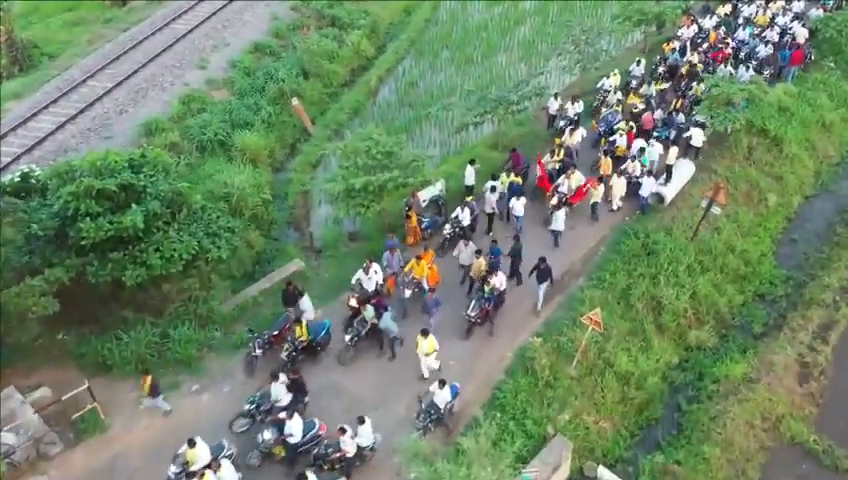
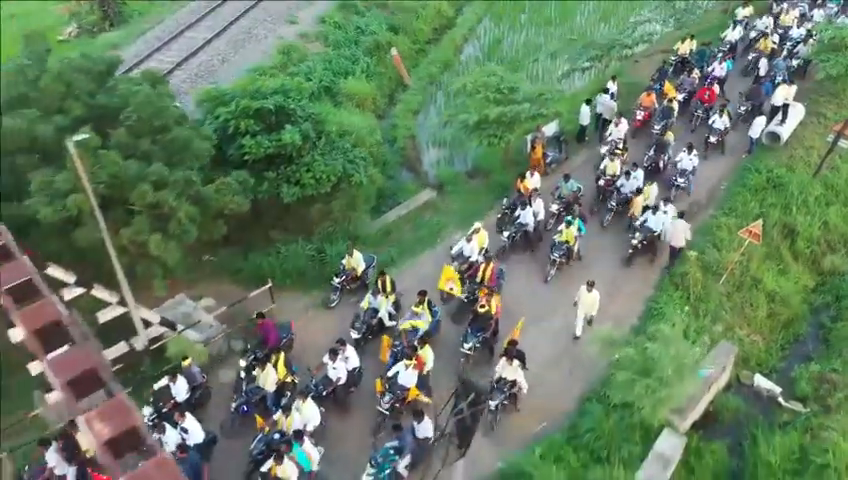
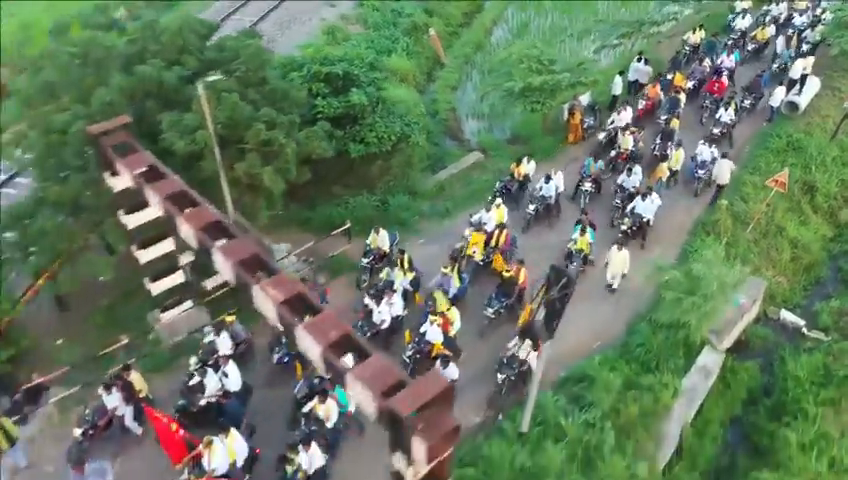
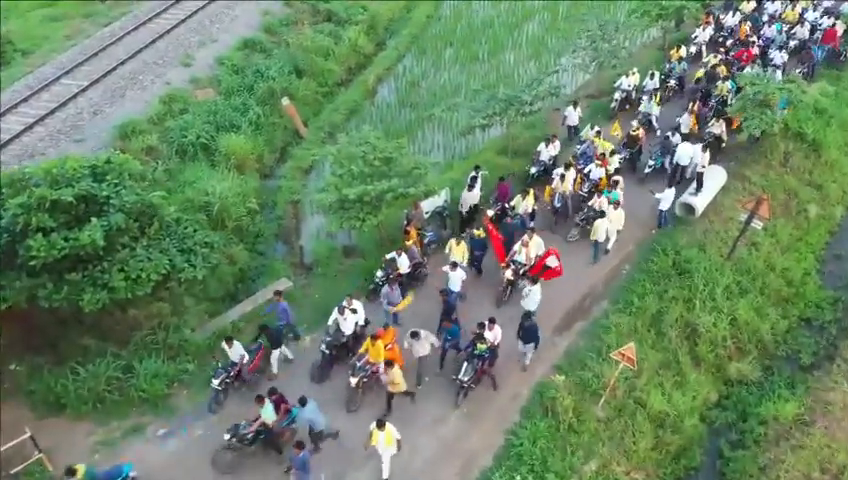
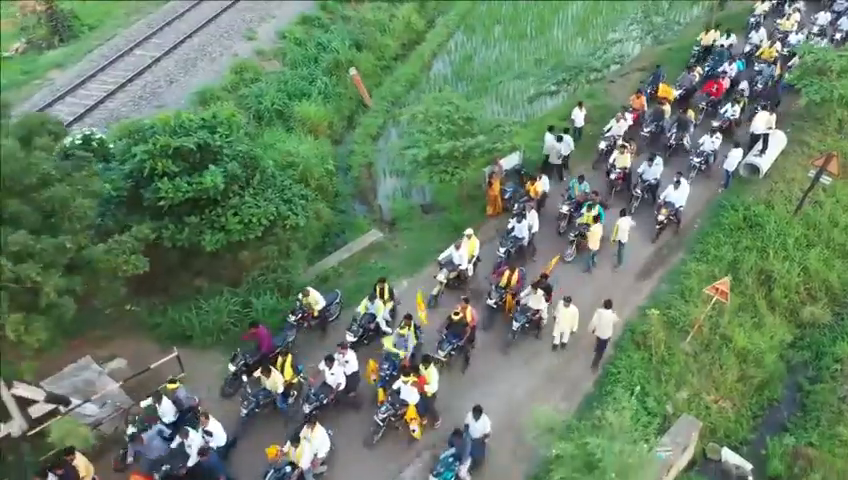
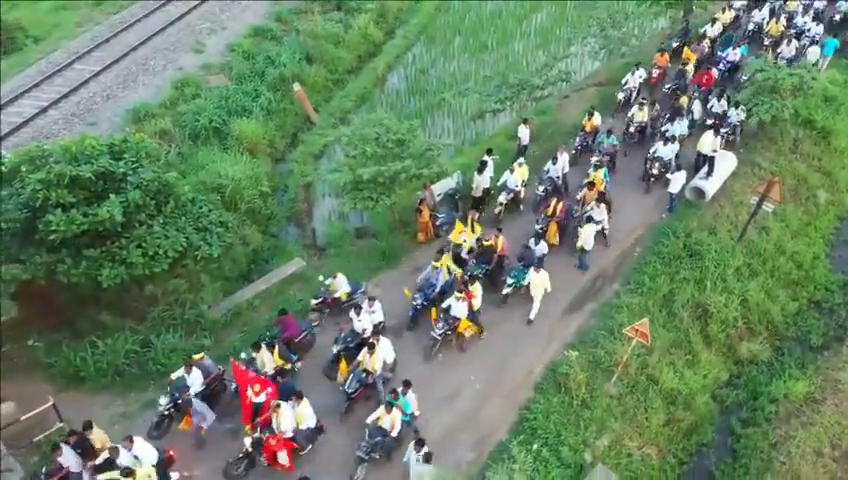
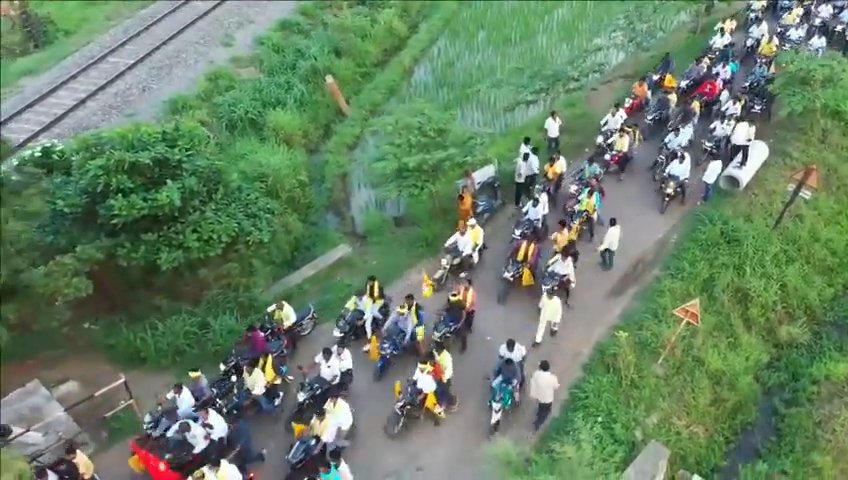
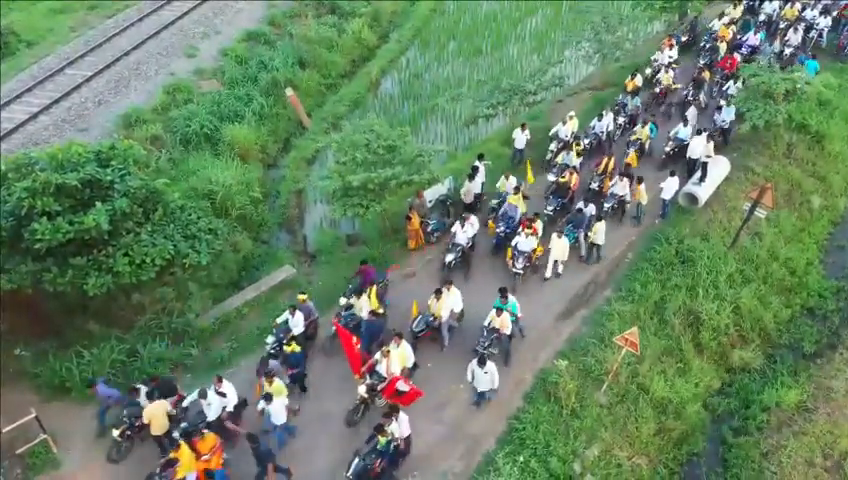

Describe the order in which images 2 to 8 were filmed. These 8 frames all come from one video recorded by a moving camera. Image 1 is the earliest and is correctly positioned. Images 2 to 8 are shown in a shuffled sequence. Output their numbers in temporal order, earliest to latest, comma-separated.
4, 8, 6, 7, 5, 2, 3
